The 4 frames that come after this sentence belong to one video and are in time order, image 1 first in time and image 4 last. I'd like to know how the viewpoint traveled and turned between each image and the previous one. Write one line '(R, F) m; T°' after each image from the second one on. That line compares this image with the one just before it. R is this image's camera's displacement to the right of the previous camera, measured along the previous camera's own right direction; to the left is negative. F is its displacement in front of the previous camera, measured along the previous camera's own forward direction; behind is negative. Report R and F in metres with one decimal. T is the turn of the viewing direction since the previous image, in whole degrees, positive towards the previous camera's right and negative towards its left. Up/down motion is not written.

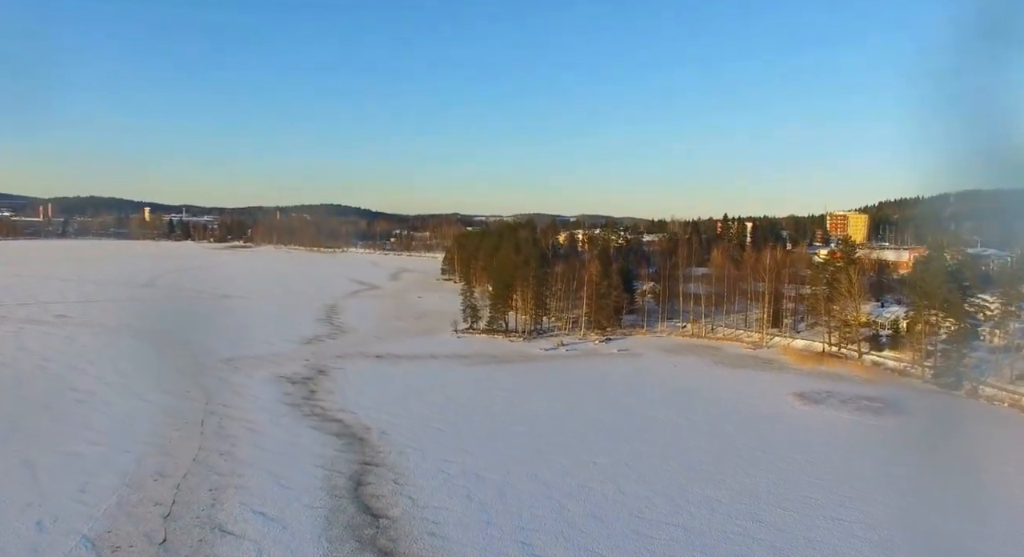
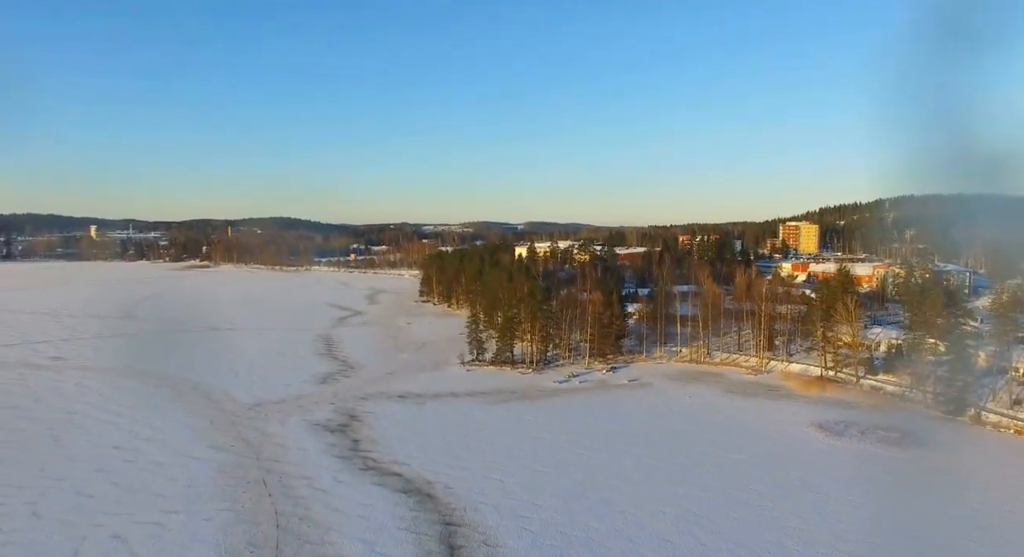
(-2.3, -0.5) m; +4°
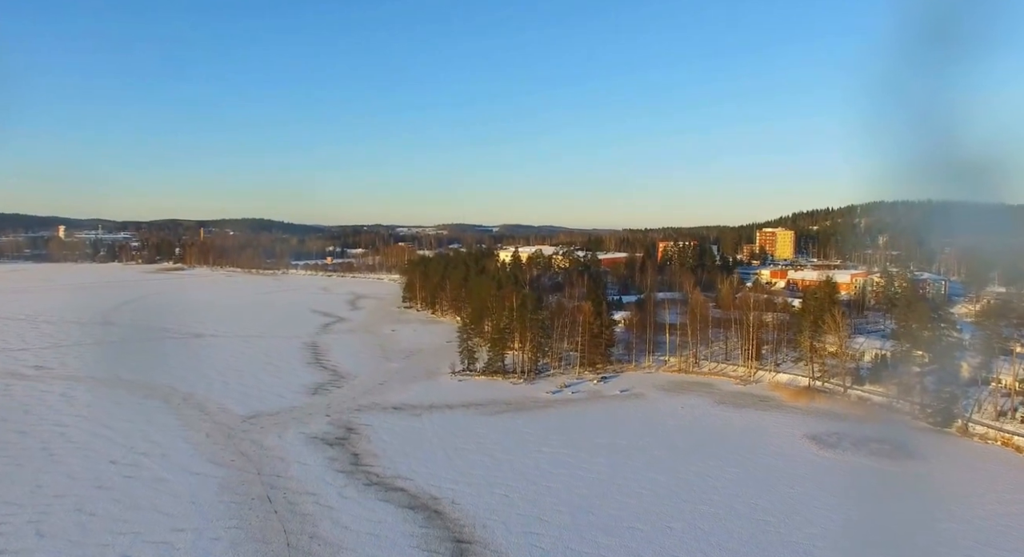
(-0.7, -0.1) m; +2°
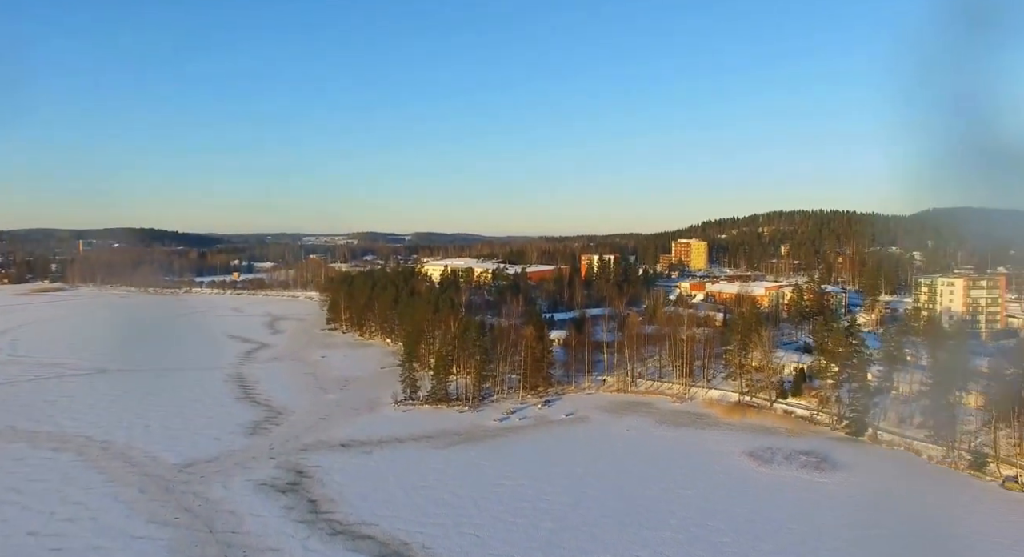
(-1.2, +0.2) m; +6°
